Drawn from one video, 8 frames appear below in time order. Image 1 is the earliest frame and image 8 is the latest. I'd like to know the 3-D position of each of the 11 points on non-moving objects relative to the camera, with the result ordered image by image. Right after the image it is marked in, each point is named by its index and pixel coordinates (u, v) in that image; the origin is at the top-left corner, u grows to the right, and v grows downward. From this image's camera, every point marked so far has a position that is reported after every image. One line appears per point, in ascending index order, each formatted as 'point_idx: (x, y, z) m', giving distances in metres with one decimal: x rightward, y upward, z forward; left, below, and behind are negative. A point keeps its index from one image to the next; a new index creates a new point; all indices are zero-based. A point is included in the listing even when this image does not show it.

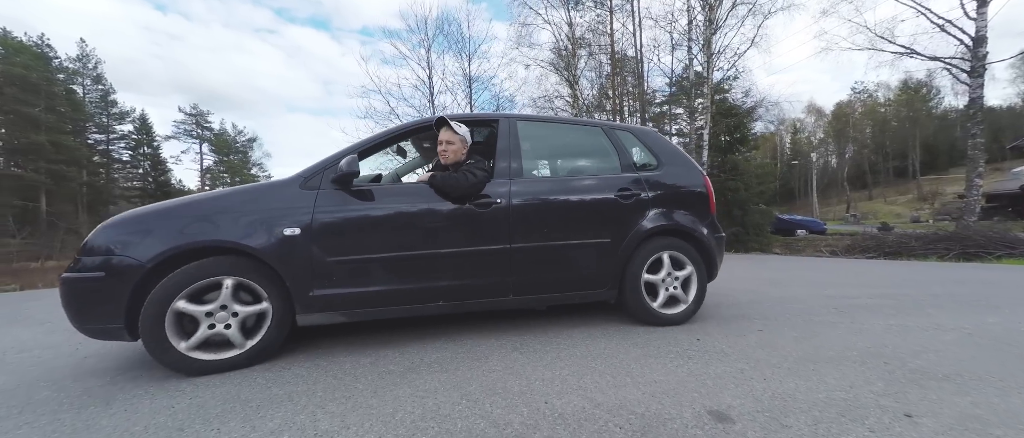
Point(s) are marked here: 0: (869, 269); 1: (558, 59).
0: (+5.3, -0.7, +5.1) m
1: (+1.8, +6.4, +13.7) m
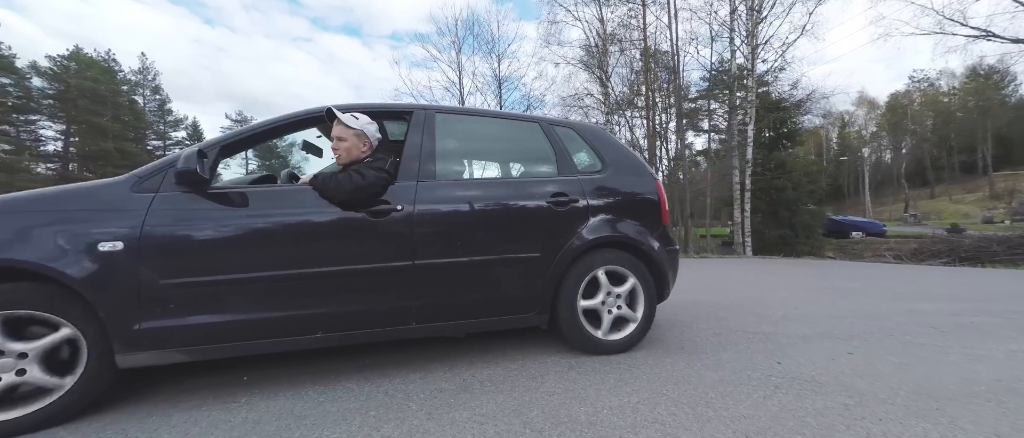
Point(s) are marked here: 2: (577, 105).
0: (+5.8, -0.8, +4.6) m
1: (+3.0, +6.4, +13.4) m
2: (+2.6, +4.5, +13.5) m
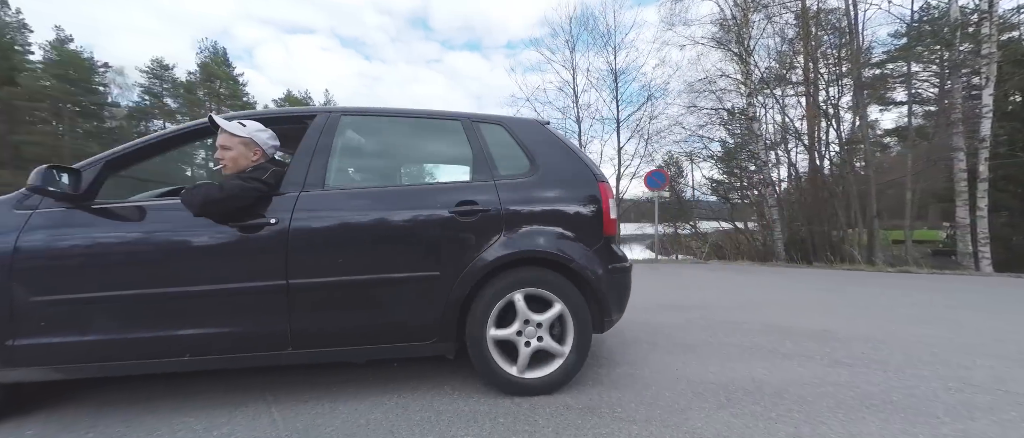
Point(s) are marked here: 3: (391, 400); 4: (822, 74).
0: (+7.0, -0.8, +2.3) m
1: (+7.2, +6.4, +11.6) m
2: (+6.8, +4.5, +11.8) m
3: (-0.6, -0.9, +1.7) m
4: (+9.3, +4.3, +10.2) m
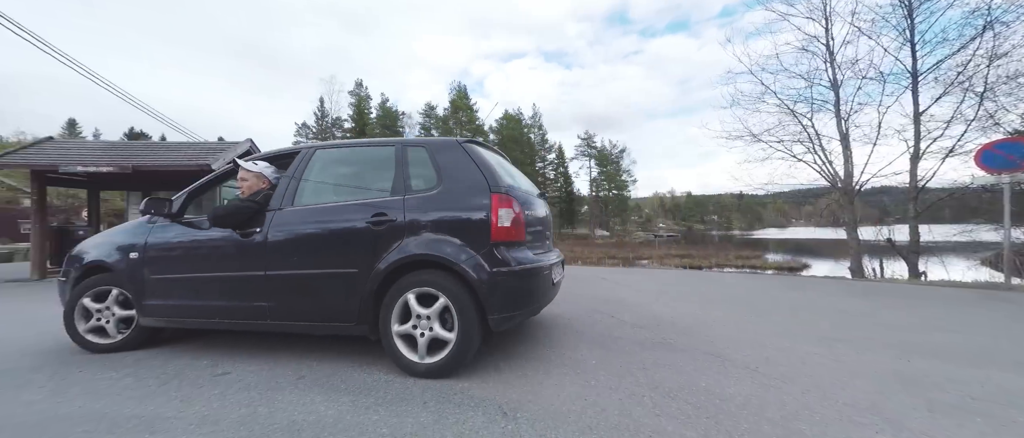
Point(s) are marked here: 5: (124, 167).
0: (+7.2, -0.8, -1.8) m
1: (+12.2, +6.4, +6.0) m
2: (+12.0, +4.5, +6.4) m
3: (+0.4, -0.9, +1.7) m
4: (+13.3, +4.3, +3.7) m
5: (-8.2, +1.1, +7.1) m
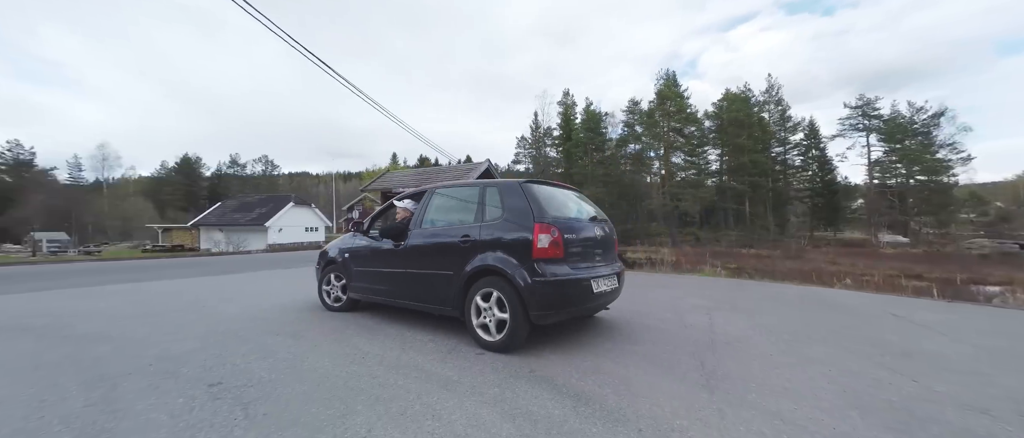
0: (+5.1, -1.0, -5.4) m
1: (+13.6, +6.2, -1.7) m
2: (+13.6, +4.4, -1.2) m
3: (+1.3, -1.0, +1.3) m
4: (+13.2, +4.2, -4.2) m
5: (-2.9, +1.0, +10.5) m
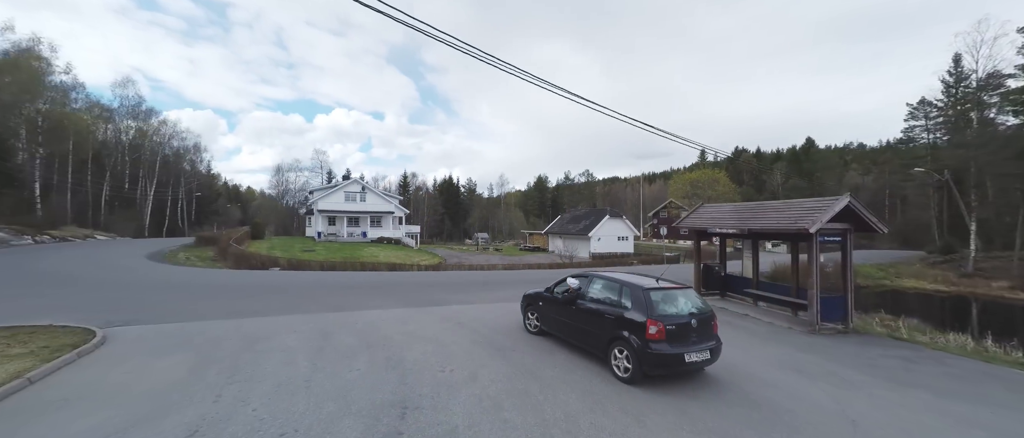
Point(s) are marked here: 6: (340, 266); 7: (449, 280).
0: (-0.2, -2.1, -7.0) m
1: (+8.3, +5.1, -10.8) m
2: (+8.6, +3.2, -10.6) m
3: (+2.3, -2.2, +0.2) m
4: (+6.2, +3.1, -12.2) m
5: (+6.3, -0.3, +9.5) m
6: (-8.9, -2.5, +17.7) m
7: (-2.7, -2.6, +14.5) m
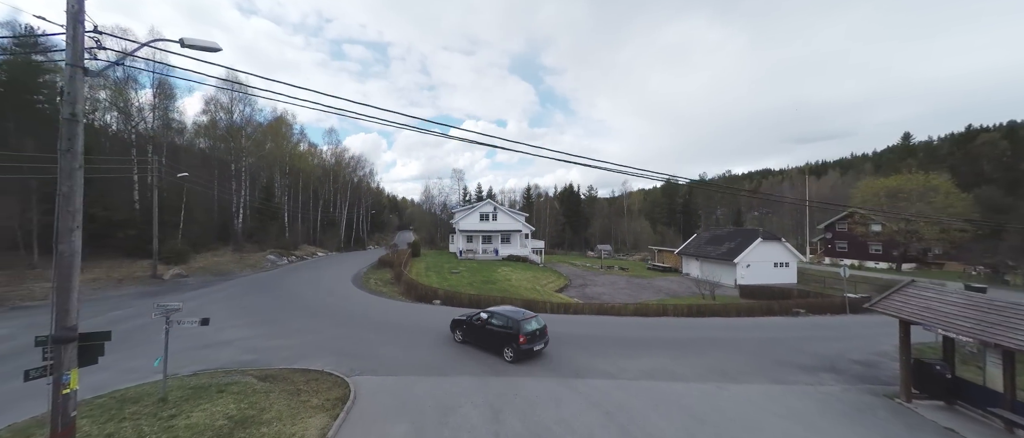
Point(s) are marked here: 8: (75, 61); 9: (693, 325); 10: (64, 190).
0: (-1.8, -4.2, -6.1) m
1: (+4.8, +3.1, -12.5) m
2: (+5.3, +1.2, -12.4) m
3: (+2.9, -4.3, -0.1) m
4: (+2.4, +1.1, -13.1) m
5: (+9.9, -2.5, +7.3) m
6: (-1.6, -4.9, +20.1) m
7: (+3.2, -4.8, +15.0) m
8: (-5.8, +2.1, +4.5) m
9: (+8.9, -5.1, +16.5) m
10: (-5.9, +0.3, +4.5) m
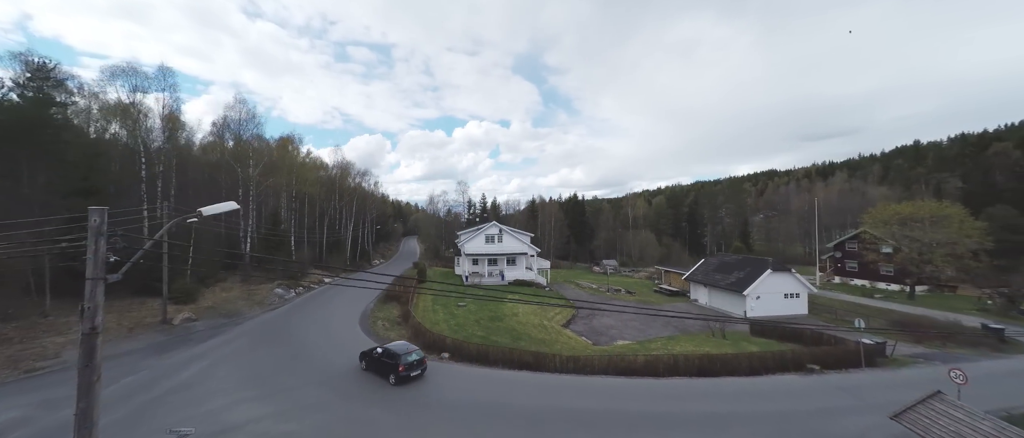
0: (-1.6, -6.8, -6.3) m
1: (+5.0, +0.5, -12.6) m
2: (+5.4, -1.4, -12.6) m
3: (+3.2, -7.1, -0.3) m
4: (+2.5, -1.5, -13.2) m
5: (+10.3, -5.3, +7.0) m
6: (-1.1, -7.8, +20.0) m
7: (+3.6, -7.8, +14.8) m
8: (-5.4, -0.7, +4.5) m
9: (+9.3, -8.1, +16.2) m
10: (-5.6, -2.4, +4.4) m
